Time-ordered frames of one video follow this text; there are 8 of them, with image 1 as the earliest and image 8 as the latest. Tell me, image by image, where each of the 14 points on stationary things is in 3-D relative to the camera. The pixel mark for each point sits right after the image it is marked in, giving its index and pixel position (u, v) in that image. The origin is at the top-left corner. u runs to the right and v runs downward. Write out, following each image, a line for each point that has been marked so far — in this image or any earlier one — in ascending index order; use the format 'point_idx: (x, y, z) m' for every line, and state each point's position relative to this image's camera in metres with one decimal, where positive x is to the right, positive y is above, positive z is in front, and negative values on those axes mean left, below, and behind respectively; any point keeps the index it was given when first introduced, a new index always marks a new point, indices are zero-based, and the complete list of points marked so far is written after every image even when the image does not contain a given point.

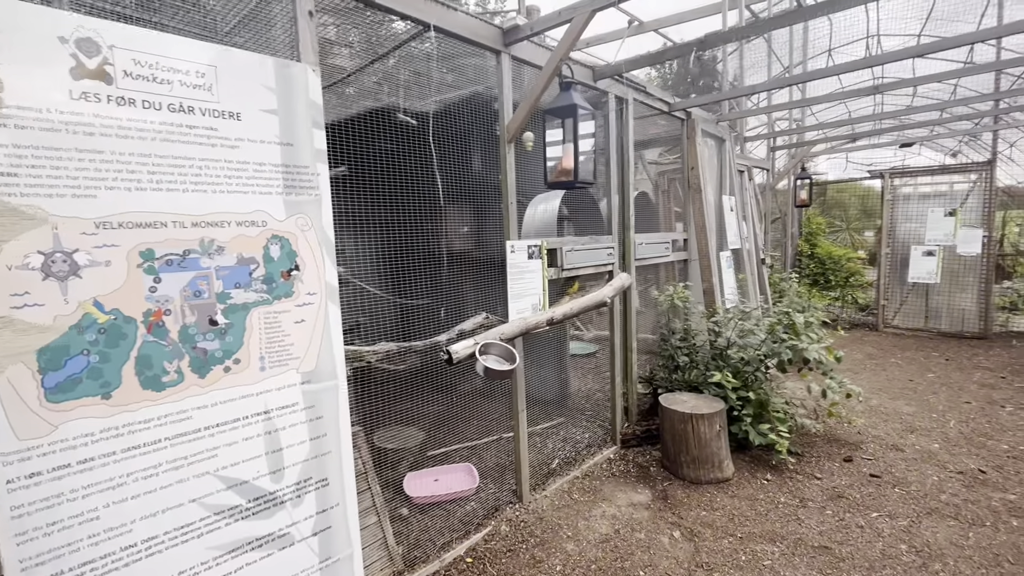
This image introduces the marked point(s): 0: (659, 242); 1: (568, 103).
0: (+1.2, +0.3, +3.7) m
1: (+0.2, +0.8, +2.1) m
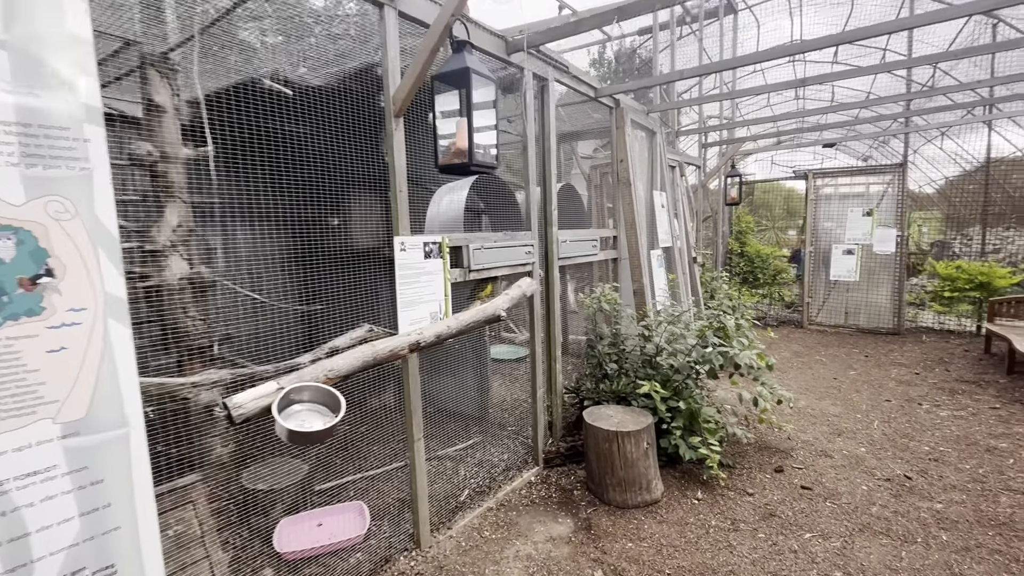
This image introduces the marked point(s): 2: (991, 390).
0: (+0.5, +0.3, +3.4) m
1: (-0.2, +0.8, +1.7) m
2: (+4.3, -0.9, +4.3) m
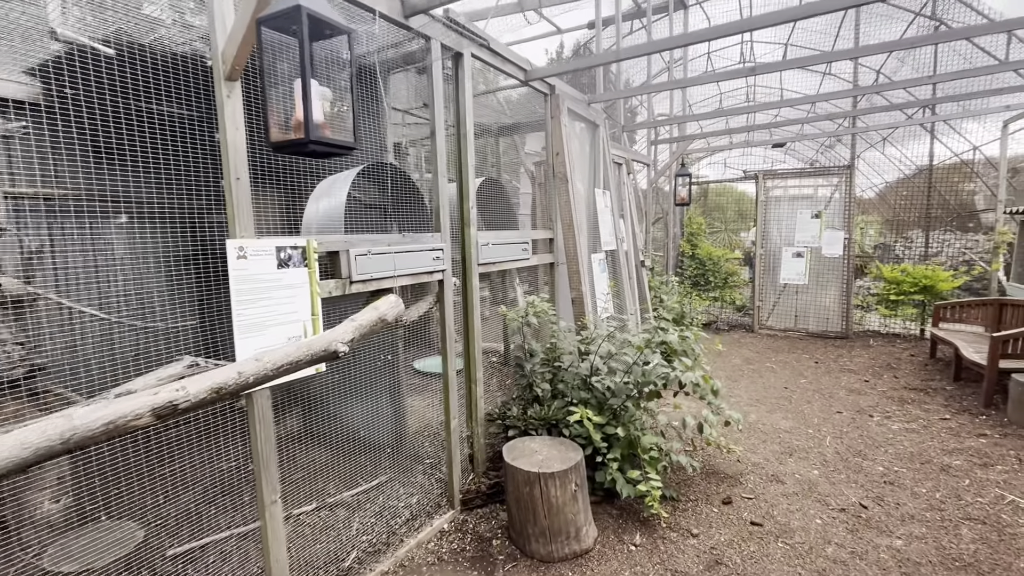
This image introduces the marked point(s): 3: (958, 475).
0: (0.0, +0.3, +3.0) m
1: (-0.6, +0.7, +1.3) m
2: (+3.7, -1.0, +4.1) m
3: (+2.7, -1.1, +2.9) m
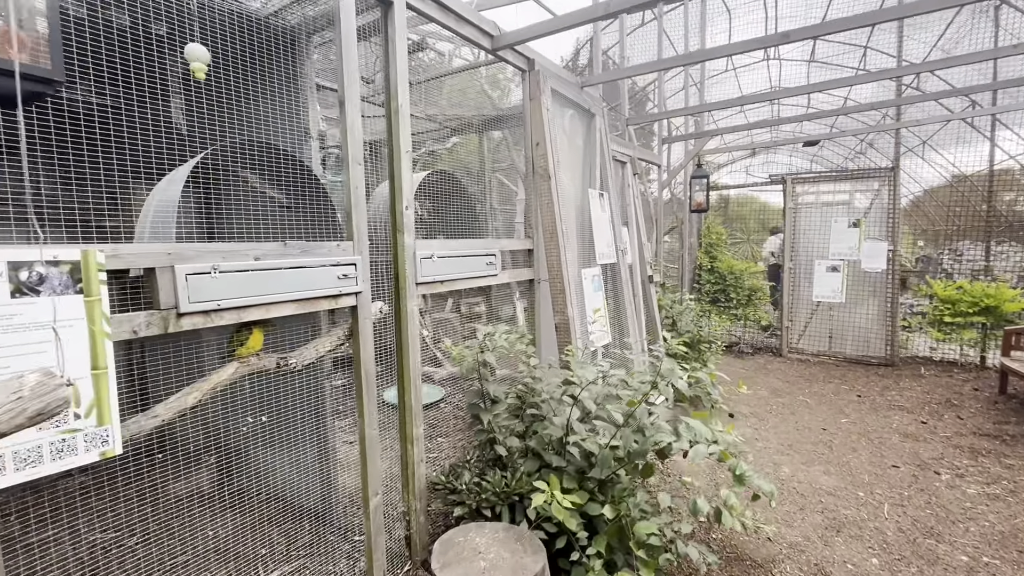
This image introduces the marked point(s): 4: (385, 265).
0: (-0.2, +0.2, +2.3) m
1: (-0.8, +0.7, +0.6) m
2: (+3.6, -1.1, +3.3) m
3: (+2.5, -1.3, +2.1) m
4: (-0.5, +0.1, +1.9) m
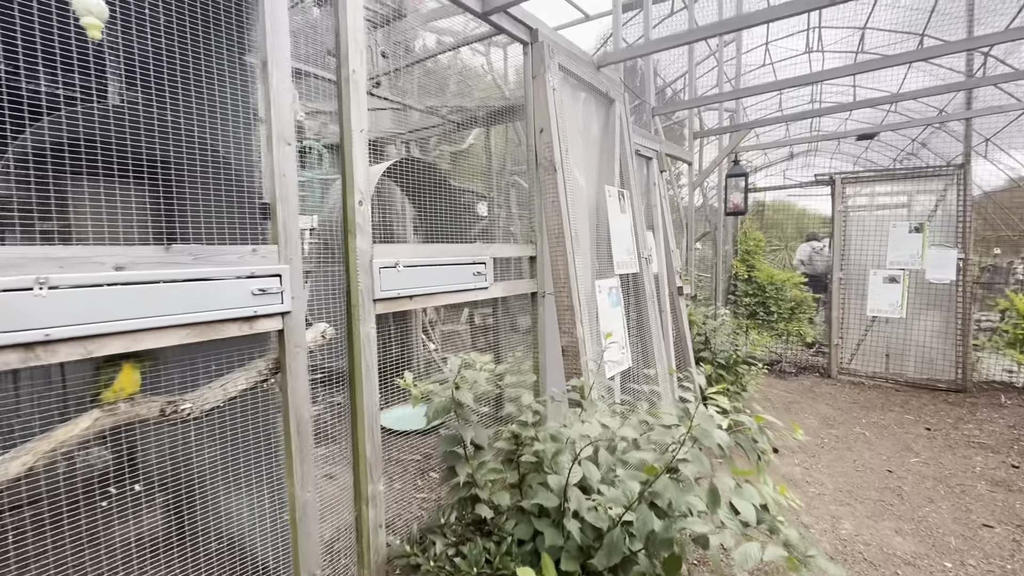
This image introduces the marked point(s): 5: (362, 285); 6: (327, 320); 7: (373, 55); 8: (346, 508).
0: (-0.2, +0.1, +1.9) m
1: (-0.9, +0.6, +0.2) m
2: (+3.6, -1.2, +2.7) m
3: (+2.5, -1.4, +1.5) m
4: (-0.6, 0.0, +1.5) m
5: (-0.5, 0.0, +1.5) m
6: (-0.6, -0.1, +1.5) m
7: (-0.5, +0.8, +1.6) m
8: (-0.5, -0.7, +1.6) m
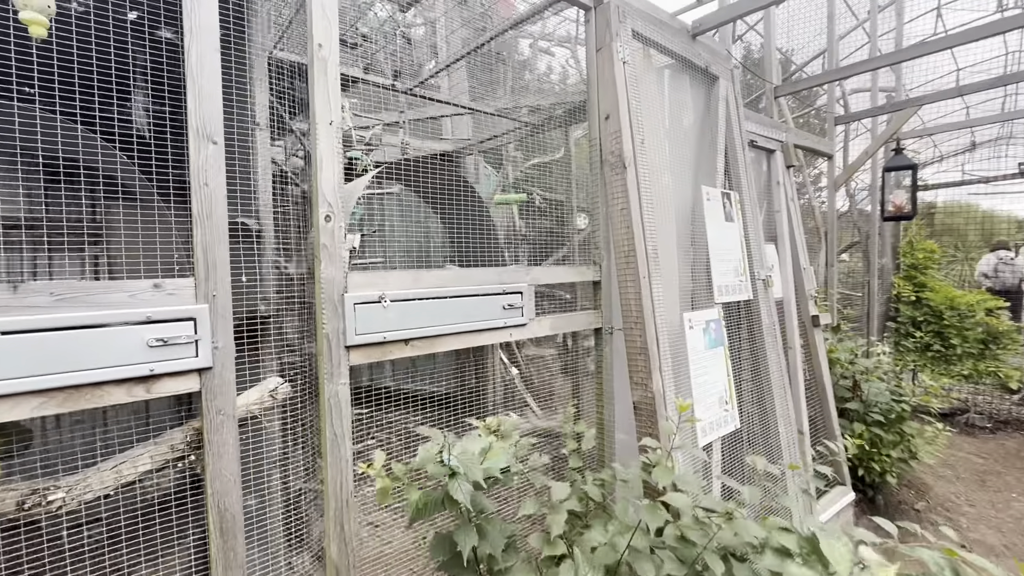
0: (-0.1, 0.0, +1.5) m
1: (-1.2, +0.6, 0.0) m
2: (+3.7, -1.4, +1.3) m
3: (+2.4, -1.5, +0.4) m
4: (-0.5, -0.1, +1.2) m
5: (-0.4, -0.1, +1.1) m
6: (-0.5, -0.2, +1.1) m
7: (-0.4, +0.7, +1.3) m
8: (-0.5, -0.8, +1.2) m
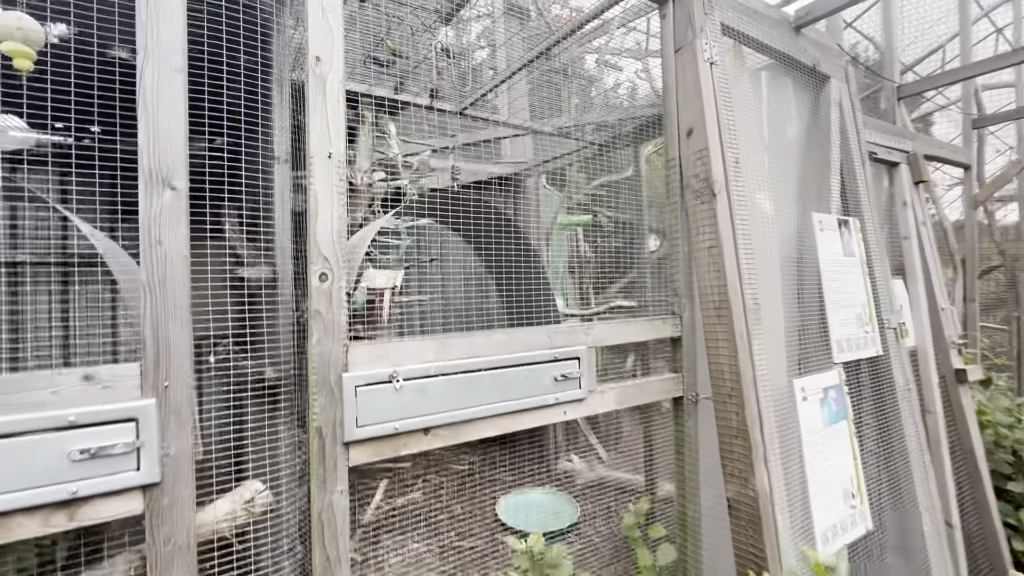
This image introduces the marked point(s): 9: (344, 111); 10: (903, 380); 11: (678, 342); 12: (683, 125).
0: (+0.1, -0.2, +1.1) m
1: (-1.2, +0.5, -0.1) m
2: (+3.8, -1.5, +0.4) m
3: (+2.4, -1.6, -0.3) m
4: (-0.4, -0.2, +0.9) m
5: (-0.3, -0.2, +0.9) m
6: (-0.4, -0.3, +0.9) m
7: (-0.3, +0.5, +1.0) m
8: (-0.4, -1.0, +0.9) m
9: (-0.3, +0.3, +0.9) m
10: (+1.5, -0.4, +1.8) m
11: (+0.5, -0.2, +1.4) m
12: (+0.5, +0.5, +1.4) m
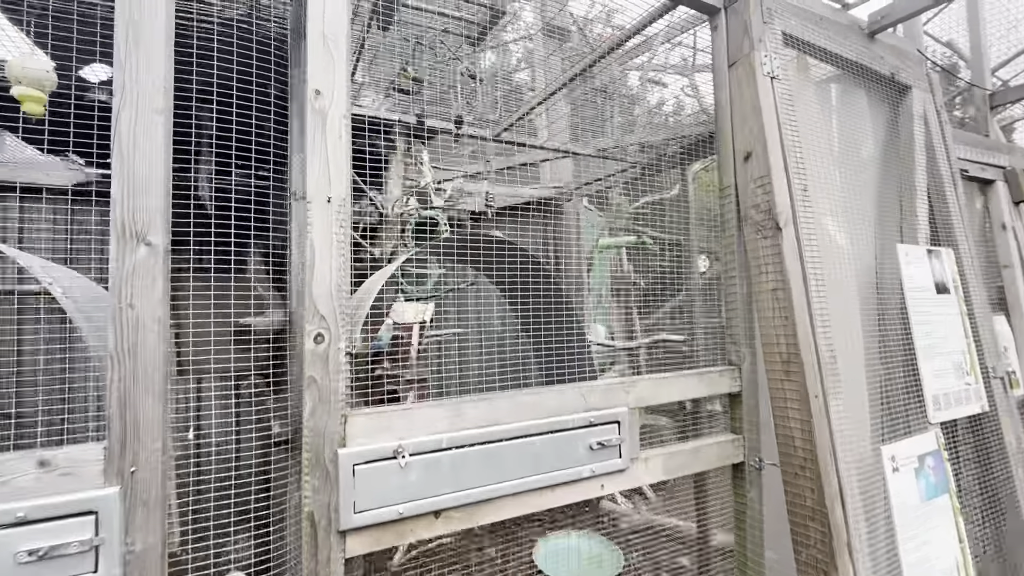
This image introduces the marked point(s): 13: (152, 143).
0: (+0.1, -0.3, +1.0) m
1: (-1.3, +0.4, -0.1) m
2: (+3.8, -1.6, -0.2) m
3: (+2.3, -1.7, -0.7) m
4: (-0.4, -0.3, +0.8) m
5: (-0.3, -0.3, +0.7) m
6: (-0.4, -0.4, +0.8) m
7: (-0.2, +0.4, +0.9) m
8: (-0.4, -1.1, +0.8) m
9: (-0.3, +0.2, +0.8) m
10: (+1.6, -0.5, +1.5) m
11: (+0.6, -0.3, +1.2) m
12: (+0.6, +0.4, +1.3) m
13: (-0.5, +0.2, +0.7) m
